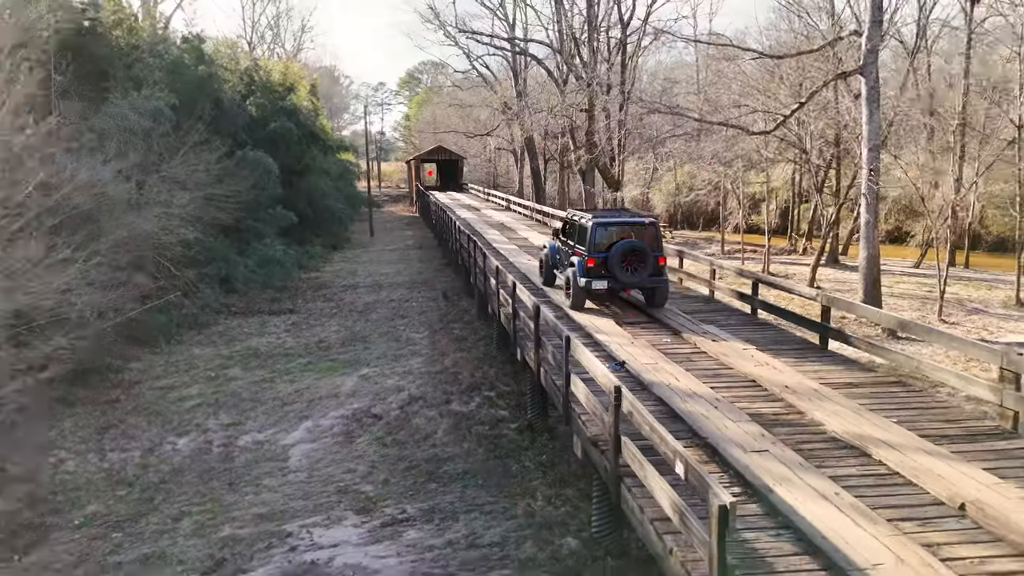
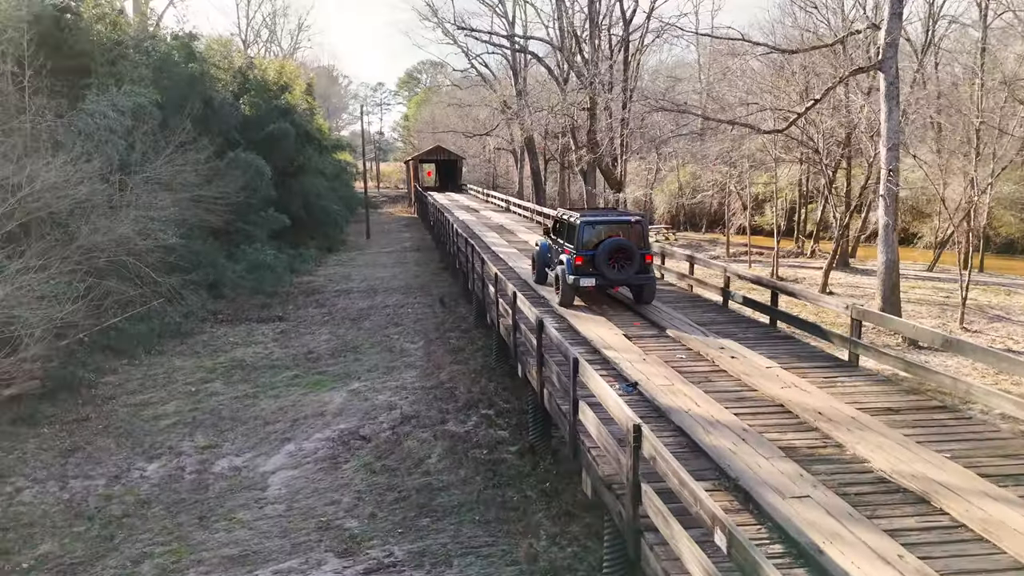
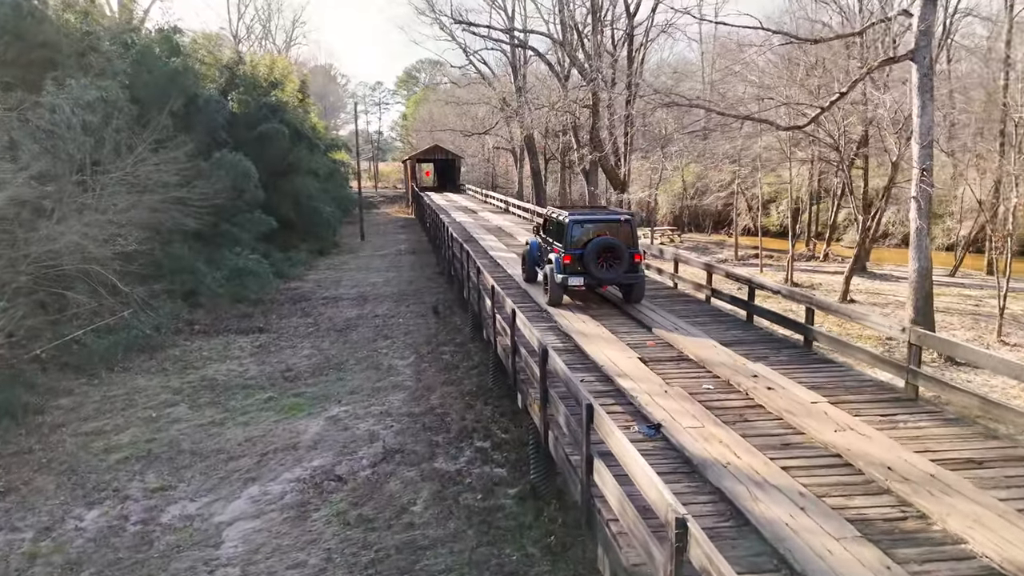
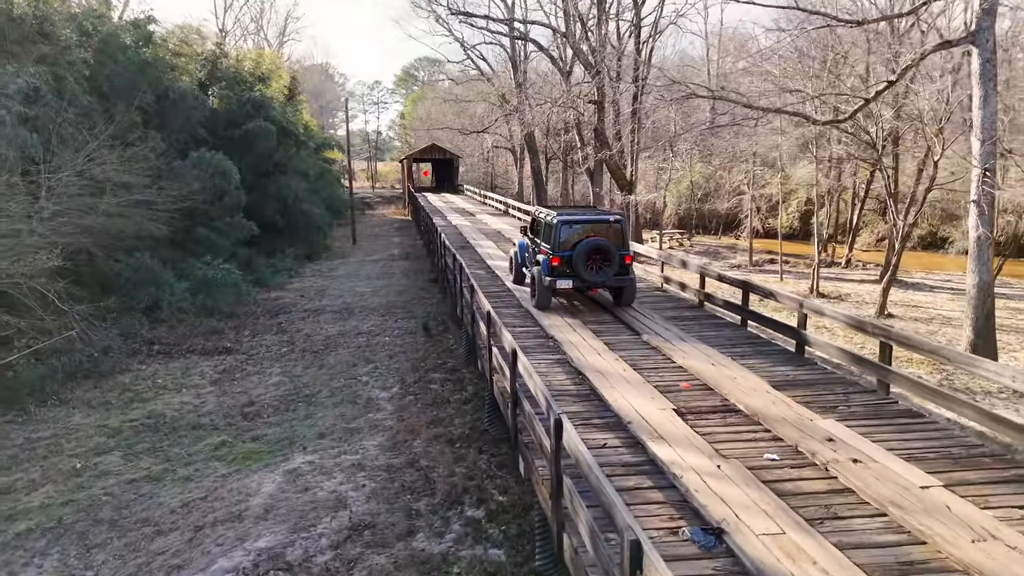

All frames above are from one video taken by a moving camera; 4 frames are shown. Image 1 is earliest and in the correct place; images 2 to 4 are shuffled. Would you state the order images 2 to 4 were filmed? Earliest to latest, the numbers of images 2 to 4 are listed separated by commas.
2, 3, 4
